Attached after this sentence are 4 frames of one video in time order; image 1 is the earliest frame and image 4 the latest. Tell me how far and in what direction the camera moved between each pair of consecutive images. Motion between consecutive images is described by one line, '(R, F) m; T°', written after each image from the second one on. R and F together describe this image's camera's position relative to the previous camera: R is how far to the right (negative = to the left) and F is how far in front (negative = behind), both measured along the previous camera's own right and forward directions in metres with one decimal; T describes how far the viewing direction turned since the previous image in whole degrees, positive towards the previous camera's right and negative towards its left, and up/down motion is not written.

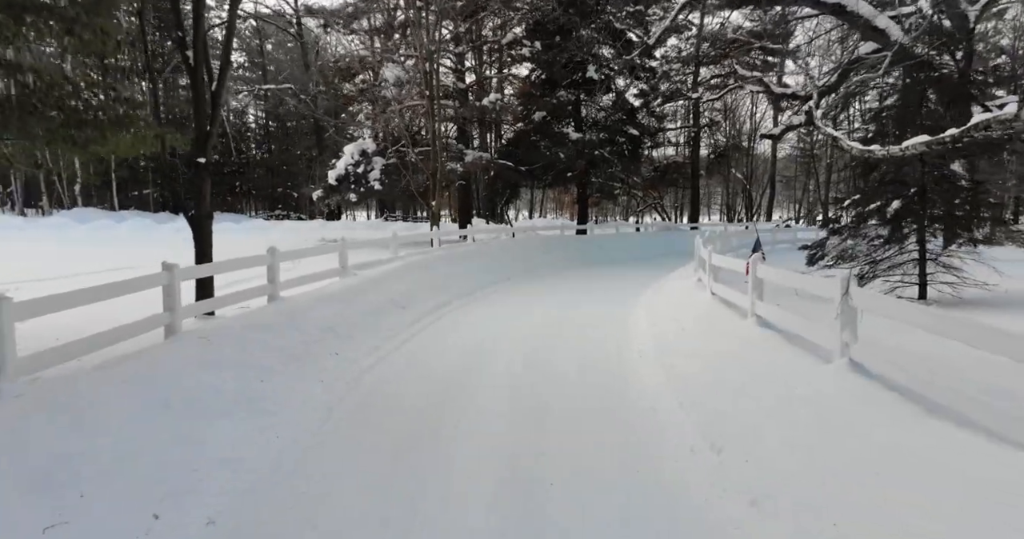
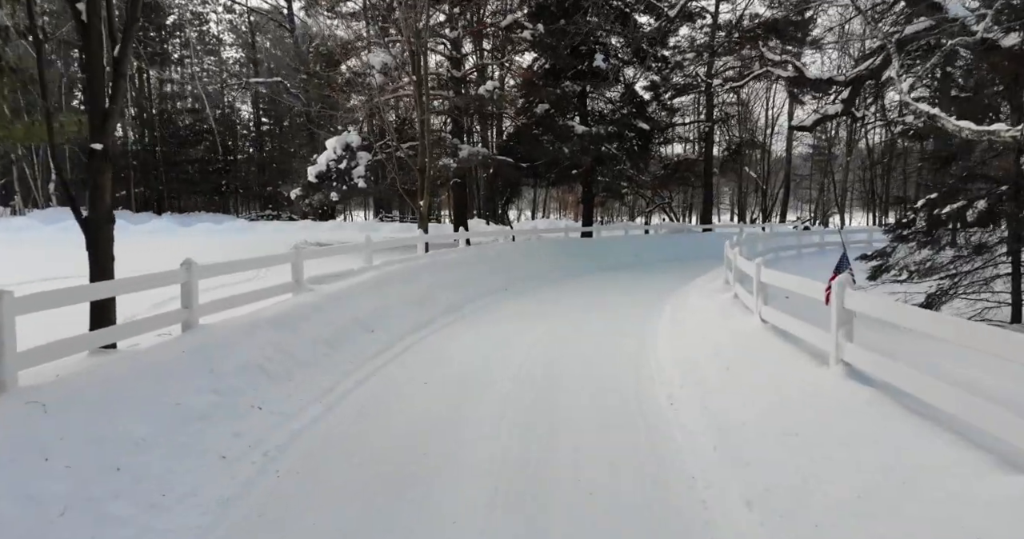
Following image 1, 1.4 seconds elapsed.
(+0.1, +1.9) m; 0°
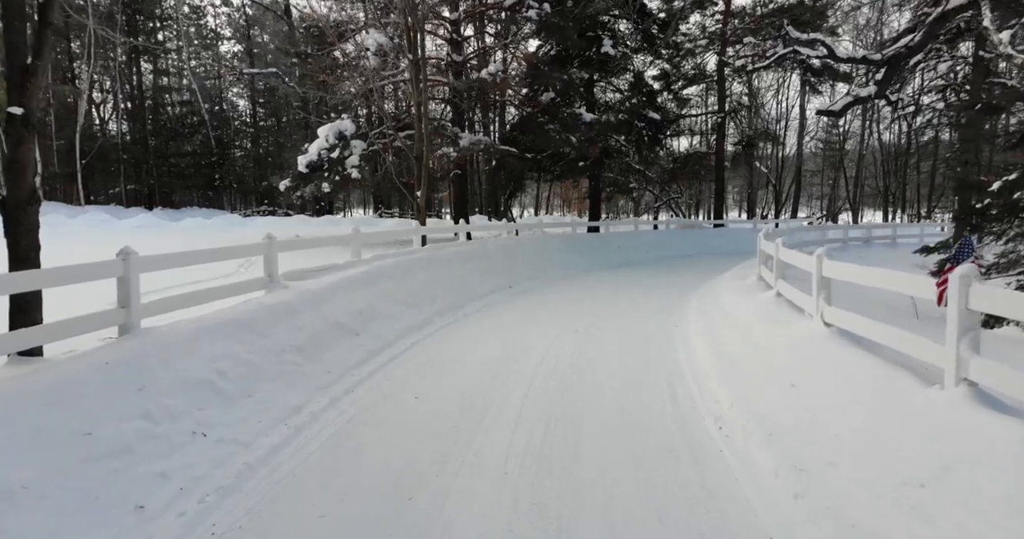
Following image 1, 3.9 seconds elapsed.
(-0.1, +1.1) m; 0°
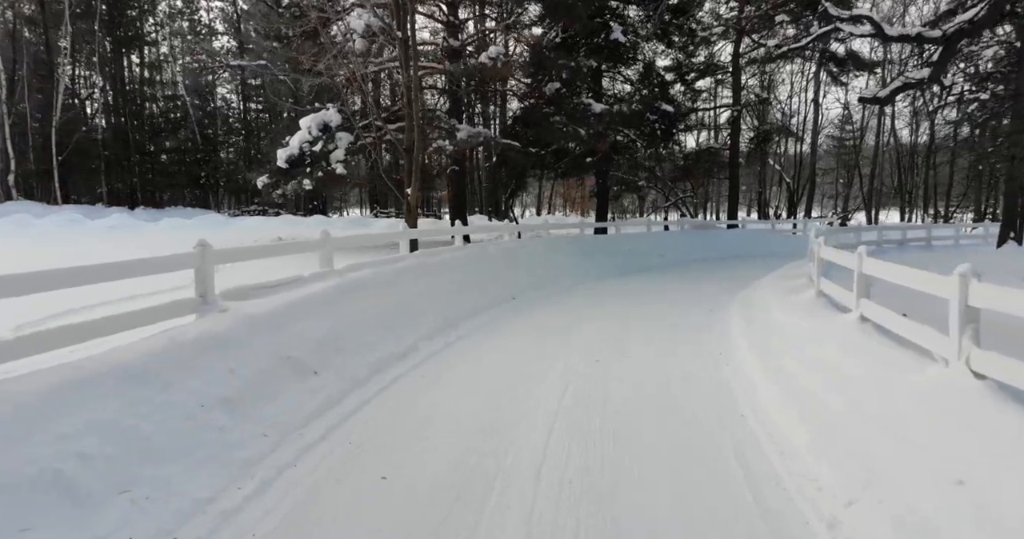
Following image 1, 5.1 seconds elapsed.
(-0.1, +1.6) m; 0°
